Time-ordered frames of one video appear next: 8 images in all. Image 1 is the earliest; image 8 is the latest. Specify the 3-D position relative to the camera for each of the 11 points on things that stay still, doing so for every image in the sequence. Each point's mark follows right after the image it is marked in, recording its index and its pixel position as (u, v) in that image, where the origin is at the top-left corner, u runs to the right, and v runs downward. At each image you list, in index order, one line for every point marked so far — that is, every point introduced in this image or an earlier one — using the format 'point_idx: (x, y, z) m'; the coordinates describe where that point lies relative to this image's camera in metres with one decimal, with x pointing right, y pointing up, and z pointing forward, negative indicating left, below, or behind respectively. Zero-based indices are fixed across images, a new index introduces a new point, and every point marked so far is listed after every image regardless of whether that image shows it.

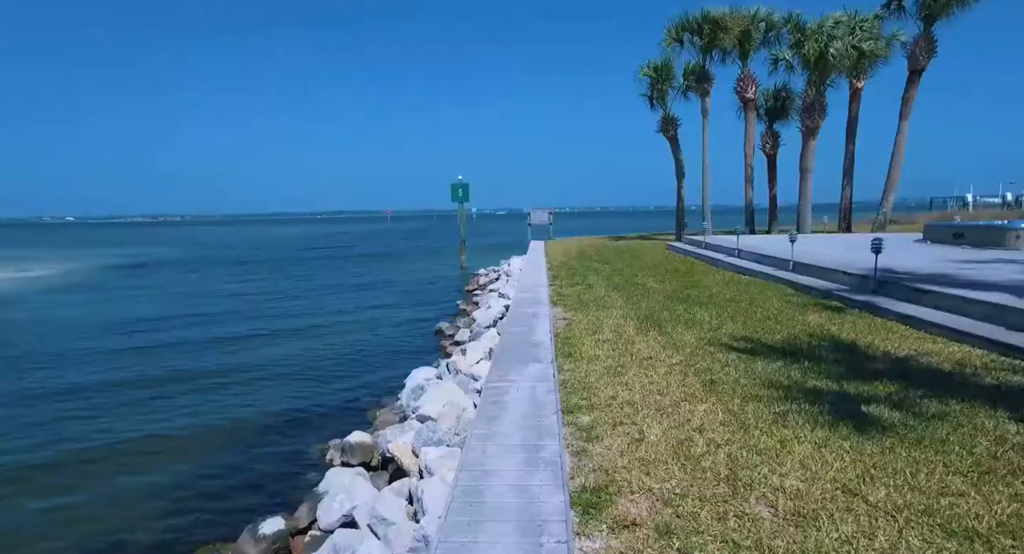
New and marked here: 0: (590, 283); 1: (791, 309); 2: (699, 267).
0: (+1.6, -0.1, +12.3) m
1: (+3.5, -0.4, +8.1) m
2: (+4.2, +0.1, +14.2) m
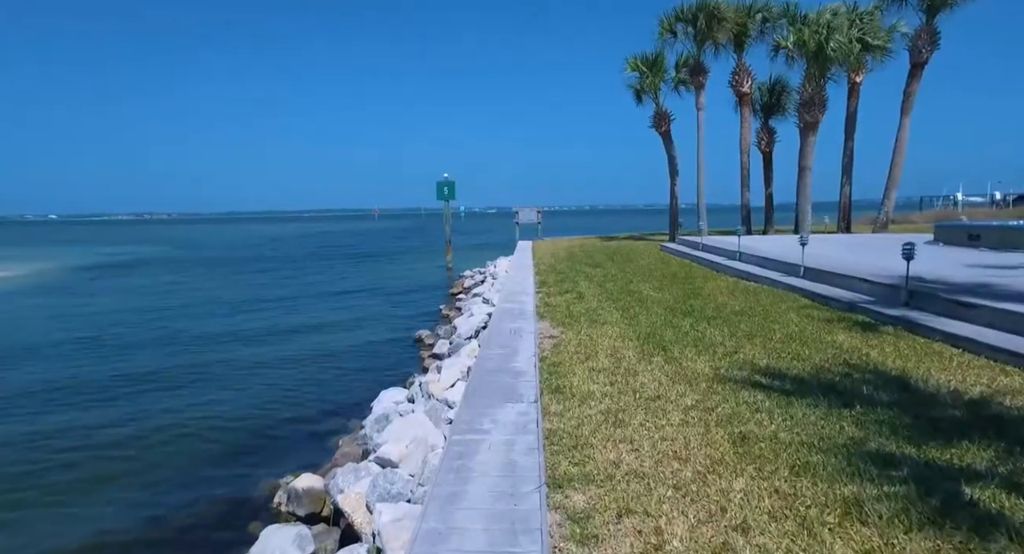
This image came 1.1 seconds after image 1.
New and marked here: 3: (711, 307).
0: (+1.3, -0.3, +11.1) m
1: (+3.3, -0.5, +7.0) m
2: (+3.8, 0.0, +13.1) m
3: (+2.7, -0.4, +8.6) m
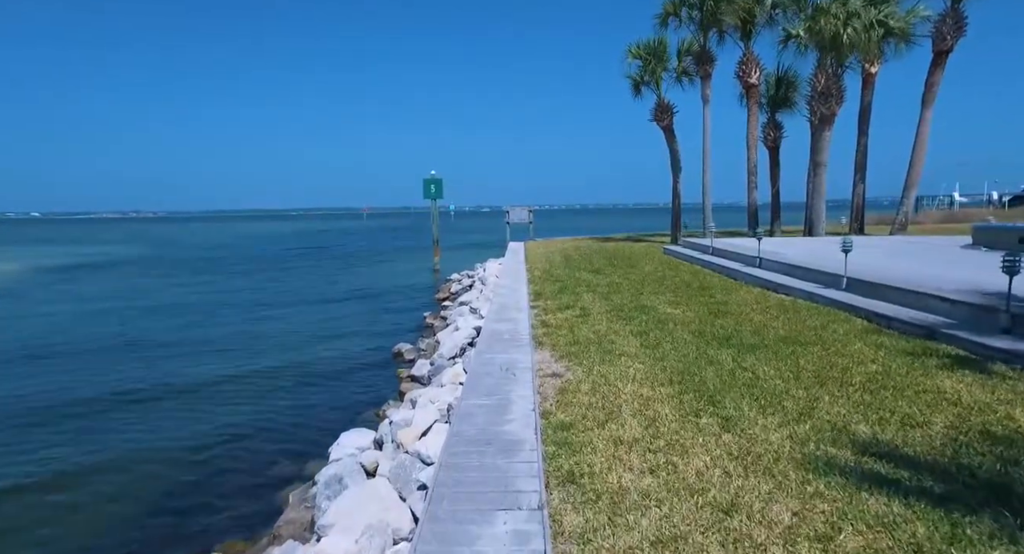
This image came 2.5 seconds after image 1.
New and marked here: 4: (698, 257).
0: (+1.1, -0.4, +9.5) m
1: (+3.2, -0.7, +5.3) m
2: (+3.7, -0.1, +11.4) m
3: (+2.6, -0.6, +7.0) m
4: (+4.7, +0.5, +16.0) m
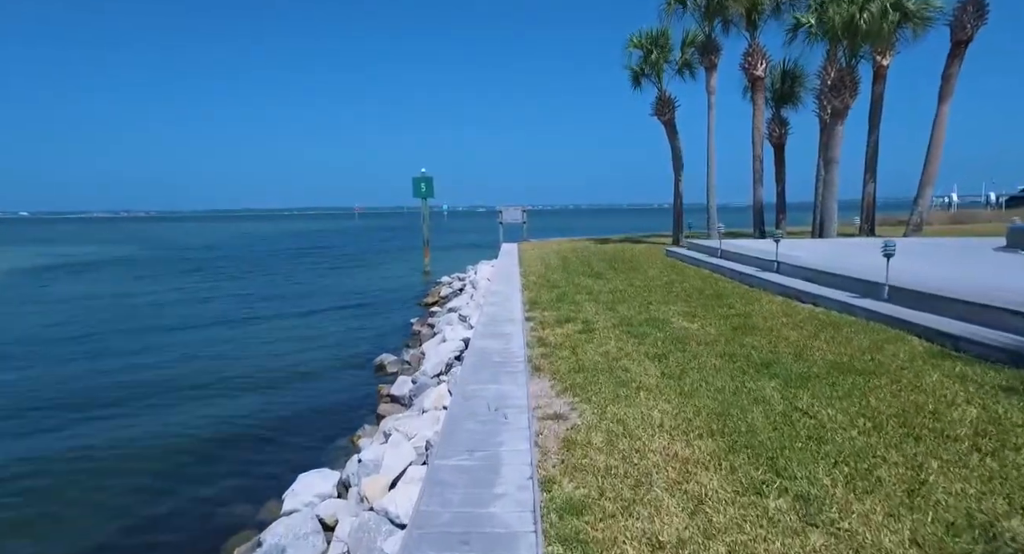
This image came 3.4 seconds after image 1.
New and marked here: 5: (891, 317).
0: (+1.0, -0.5, +8.2) m
1: (+3.2, -0.8, +4.1) m
2: (+3.5, -0.3, +10.2) m
3: (+2.5, -0.7, +5.8) m
4: (+4.5, +0.4, +14.8) m
5: (+4.2, -0.4, +7.0) m
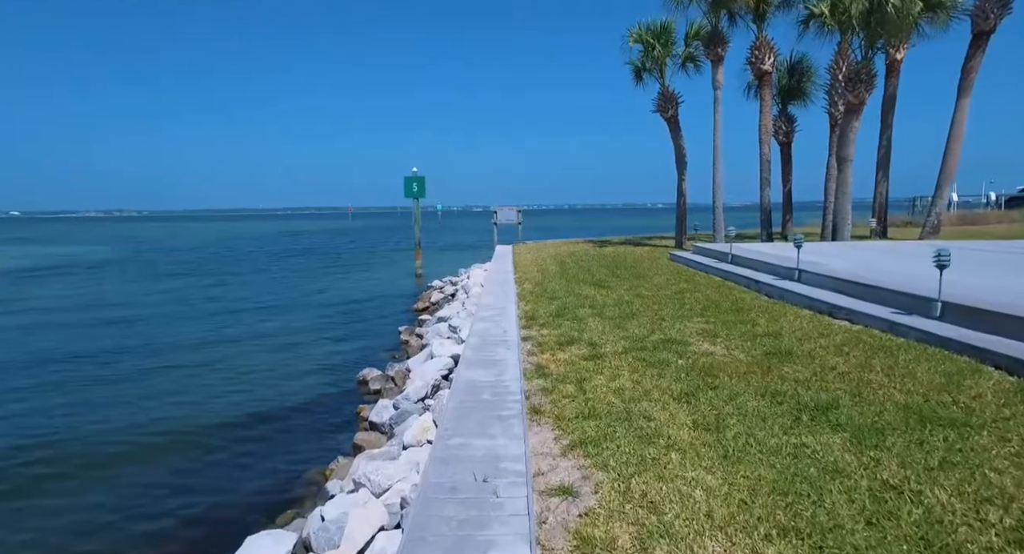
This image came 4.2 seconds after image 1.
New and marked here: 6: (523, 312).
0: (+1.0, -0.7, +7.1) m
1: (+3.1, -1.0, +3.0) m
2: (+3.5, -0.4, +9.2) m
3: (+2.5, -0.9, +4.7) m
4: (+4.4, +0.2, +13.7) m
5: (+4.1, -0.6, +5.9) m
6: (+0.2, -0.5, +9.5) m
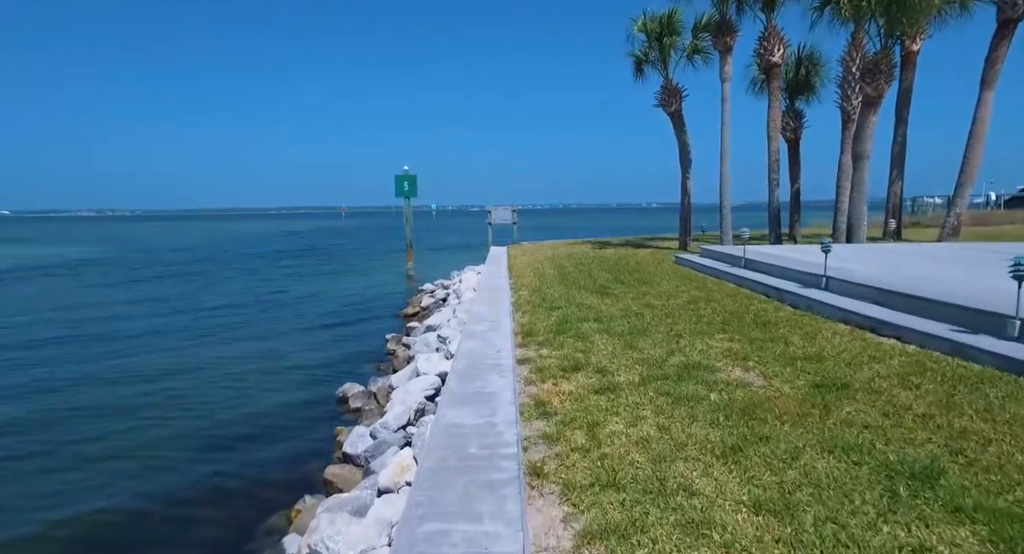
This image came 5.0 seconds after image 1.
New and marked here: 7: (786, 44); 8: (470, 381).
0: (+0.9, -0.8, +6.0) m
1: (+3.1, -1.1, +1.9) m
2: (+3.4, -0.5, +8.1) m
3: (+2.4, -1.0, +3.6) m
4: (+4.3, +0.1, +12.6) m
5: (+4.1, -0.7, +4.8) m
6: (+0.1, -0.6, +8.3) m
7: (+8.2, +7.0, +19.2) m
8: (-0.4, -0.9, +5.7) m
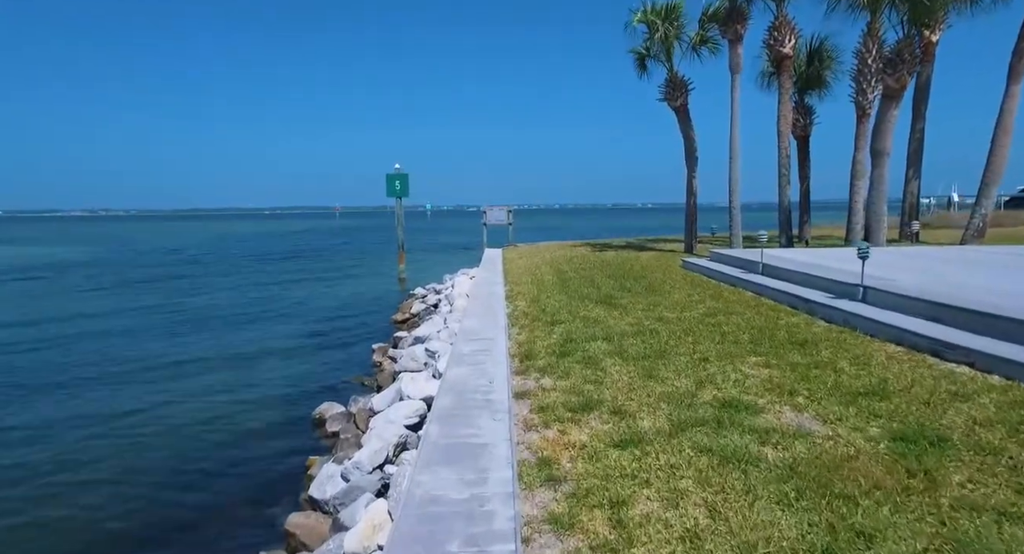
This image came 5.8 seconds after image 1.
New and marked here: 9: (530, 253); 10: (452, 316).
0: (+0.9, -0.9, +4.9) m
1: (+3.1, -1.2, +0.8) m
2: (+3.3, -0.7, +7.0) m
3: (+2.4, -1.1, +2.4) m
4: (+4.2, 0.0, +11.5) m
5: (+4.0, -0.8, +3.7) m
6: (0.0, -0.8, +7.2) m
7: (+8.1, +6.9, +18.2) m
8: (-0.4, -1.1, +4.5) m
9: (+0.6, +0.8, +19.9) m
10: (-1.3, -0.8, +12.9) m
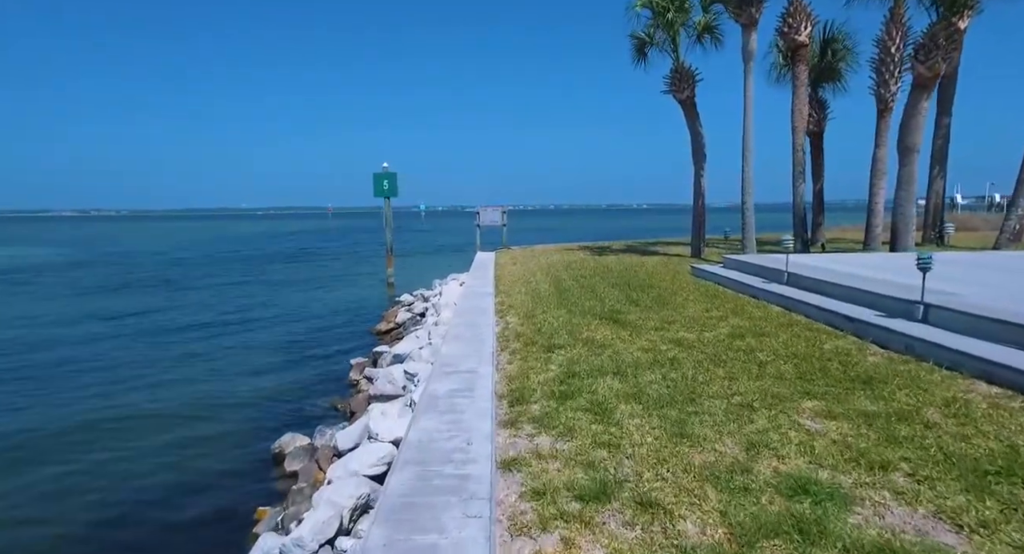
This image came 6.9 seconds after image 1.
0: (+0.8, -1.1, +3.4) m
1: (+3.0, -1.4, -0.6) m
2: (+3.2, -0.8, +5.5) m
3: (+2.4, -1.3, +1.0) m
4: (+4.1, -0.2, +10.1) m
5: (+3.9, -1.0, +2.3) m
6: (-0.1, -0.9, +5.7) m
7: (+7.9, +6.7, +16.8) m
8: (-0.5, -1.2, +3.1) m
9: (+0.3, +0.6, +18.4) m
10: (-1.4, -1.0, +11.4) m
